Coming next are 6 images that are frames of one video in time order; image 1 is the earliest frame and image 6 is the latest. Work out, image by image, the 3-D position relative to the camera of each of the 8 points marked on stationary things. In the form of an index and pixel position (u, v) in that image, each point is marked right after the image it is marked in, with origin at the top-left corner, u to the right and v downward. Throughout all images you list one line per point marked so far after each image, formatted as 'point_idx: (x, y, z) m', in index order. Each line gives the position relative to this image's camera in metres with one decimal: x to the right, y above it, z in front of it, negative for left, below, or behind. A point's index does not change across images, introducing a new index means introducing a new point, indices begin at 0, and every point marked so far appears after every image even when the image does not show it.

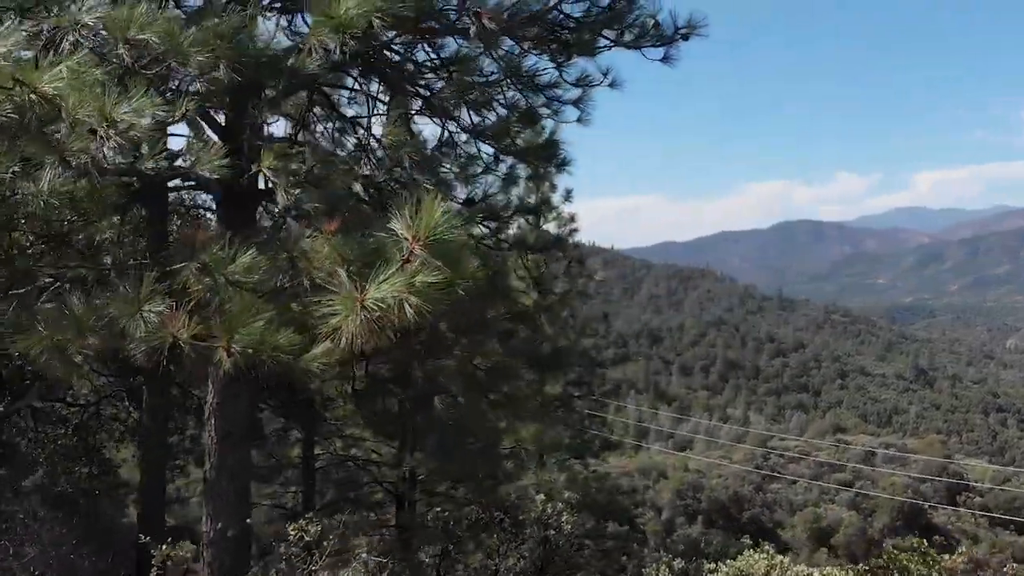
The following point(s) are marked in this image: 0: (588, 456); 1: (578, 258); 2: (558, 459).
0: (+1.4, -3.0, +10.9) m
1: (+1.2, +0.7, +11.3) m
2: (+0.8, -3.1, +10.8) m
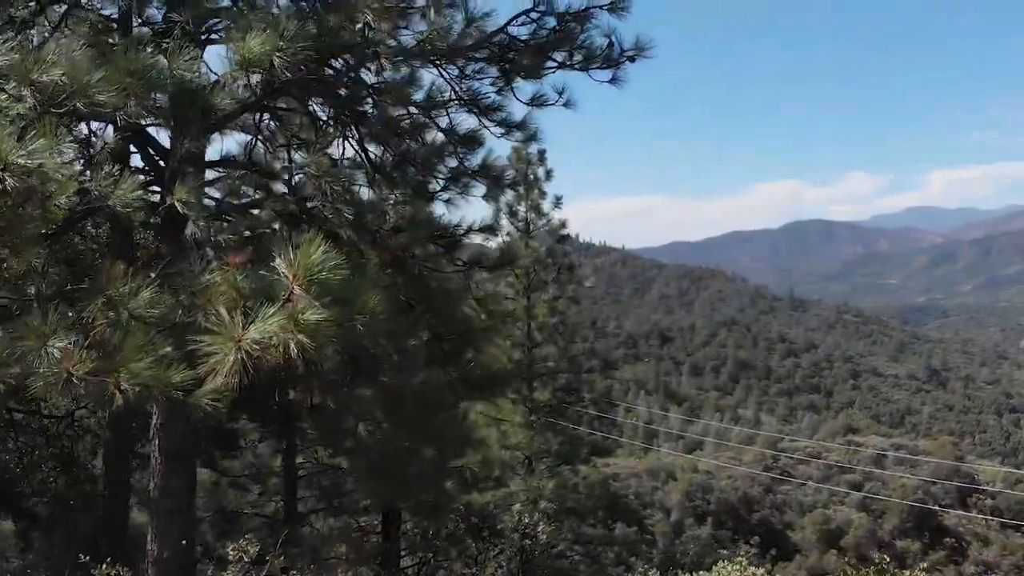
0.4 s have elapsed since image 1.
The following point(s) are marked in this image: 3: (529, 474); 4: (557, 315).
0: (+1.2, -3.1, +10.9) m
1: (+1.0, +0.6, +11.3) m
2: (+0.6, -3.2, +10.8) m
3: (+0.2, -3.4, +10.7) m
4: (+0.9, -0.4, +11.2) m
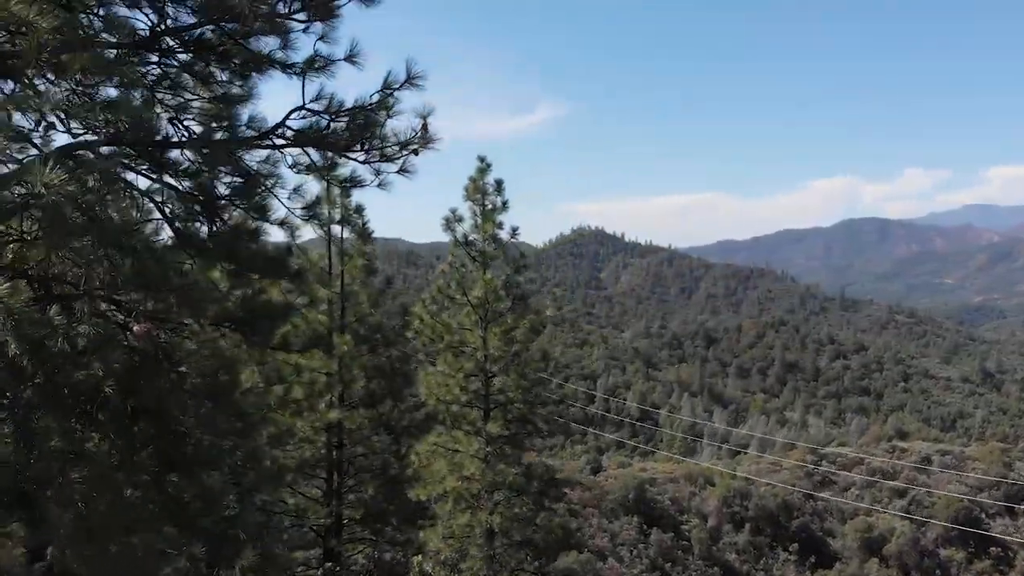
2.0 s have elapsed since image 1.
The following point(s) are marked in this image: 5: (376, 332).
0: (+0.4, -3.8, +11.8) m
1: (+0.1, -0.1, +12.3) m
2: (-0.2, -3.9, +11.7) m
3: (-0.6, -4.1, +11.7) m
4: (0.0, -1.1, +12.1) m
5: (-2.3, -0.8, +10.3) m
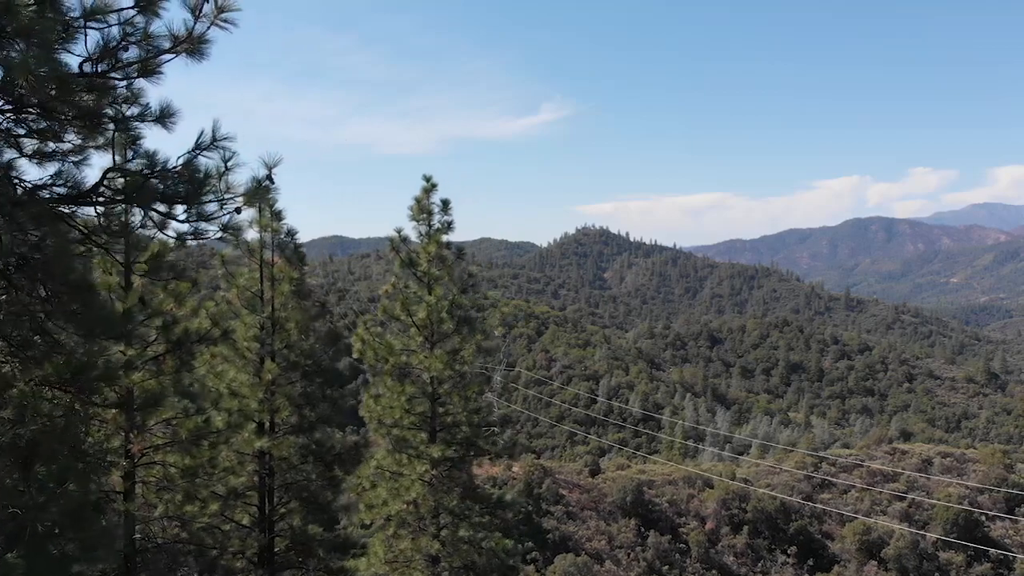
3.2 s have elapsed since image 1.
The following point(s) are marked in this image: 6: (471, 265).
0: (-0.7, -4.2, +11.8) m
1: (-0.9, -0.5, +12.2) m
2: (-1.3, -4.2, +11.7) m
3: (-1.7, -4.5, +11.7) m
4: (-1.0, -1.5, +12.0) m
5: (-3.3, -1.1, +10.3) m
6: (-0.9, +0.5, +12.9) m
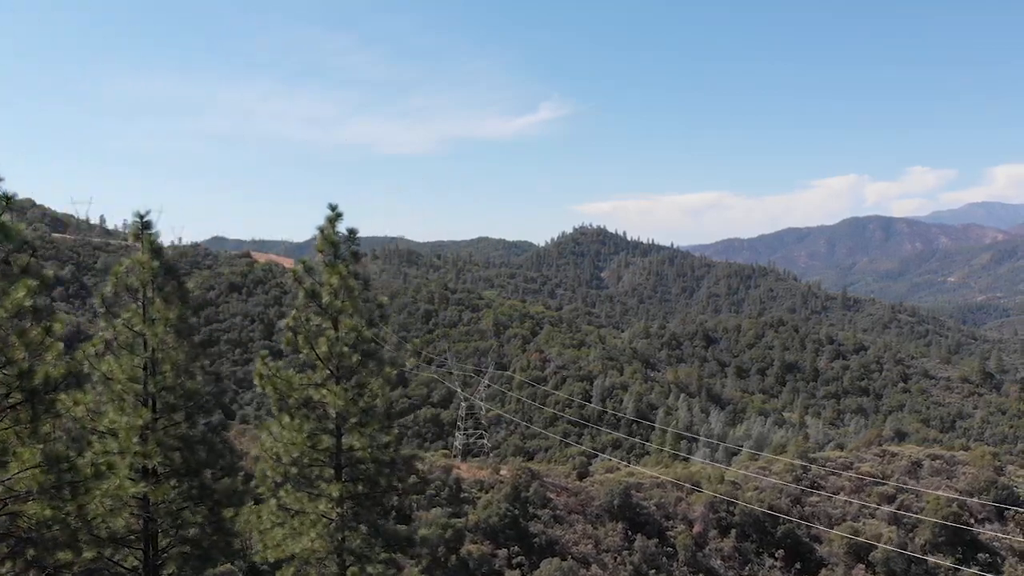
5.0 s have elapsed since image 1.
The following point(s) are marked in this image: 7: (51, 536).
0: (-2.4, -4.8, +11.5) m
1: (-2.6, -1.1, +11.9) m
2: (-3.0, -4.8, +11.4) m
3: (-3.4, -5.1, +11.3) m
4: (-2.8, -2.1, +11.7) m
5: (-5.1, -1.7, +9.9) m
6: (-2.6, -0.1, +12.6) m
7: (-6.2, -3.3, +8.5) m
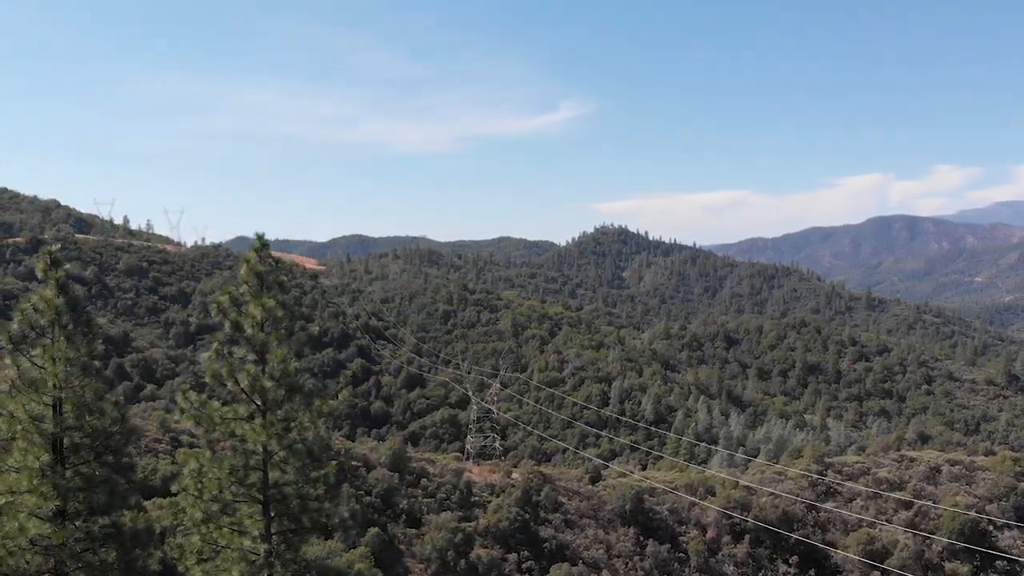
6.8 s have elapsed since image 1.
0: (-3.7, -5.3, +11.2) m
1: (-3.9, -1.6, +11.6) m
2: (-4.2, -5.4, +11.1) m
3: (-4.6, -5.6, +11.1) m
4: (-4.0, -2.6, +11.4) m
5: (-6.4, -2.3, +9.7) m
6: (-3.8, -0.6, +12.3) m
7: (-7.6, -3.9, +8.4) m
